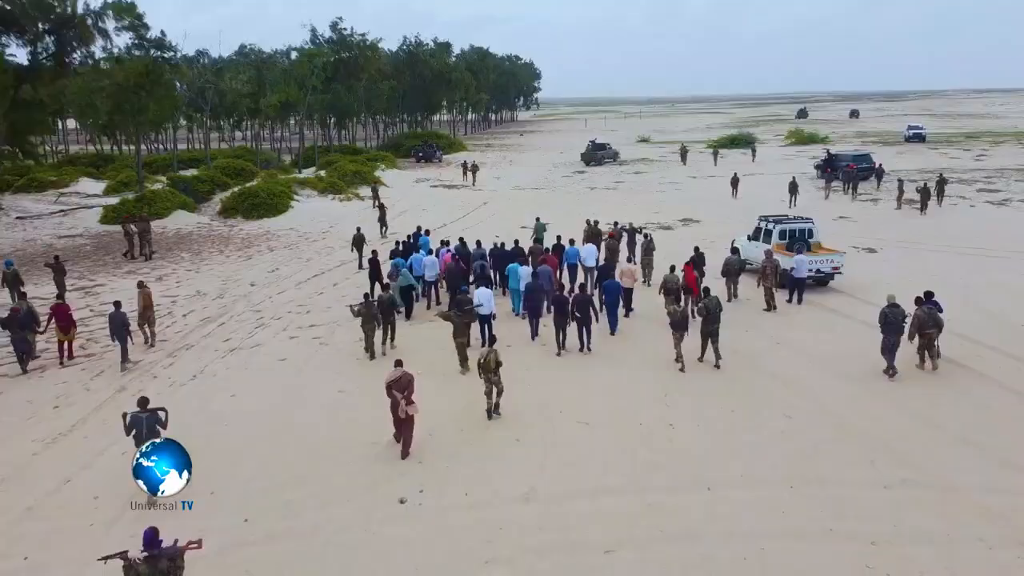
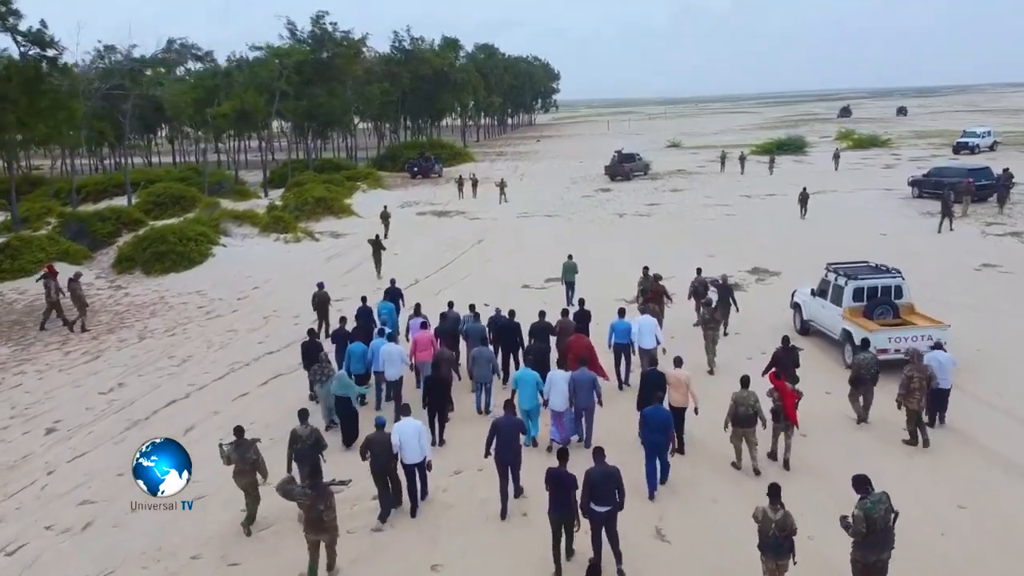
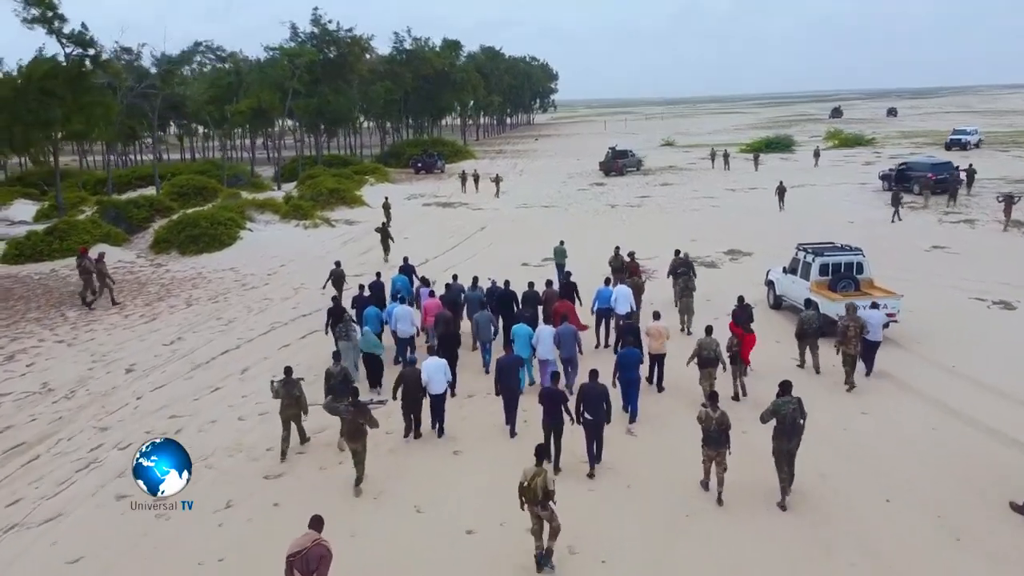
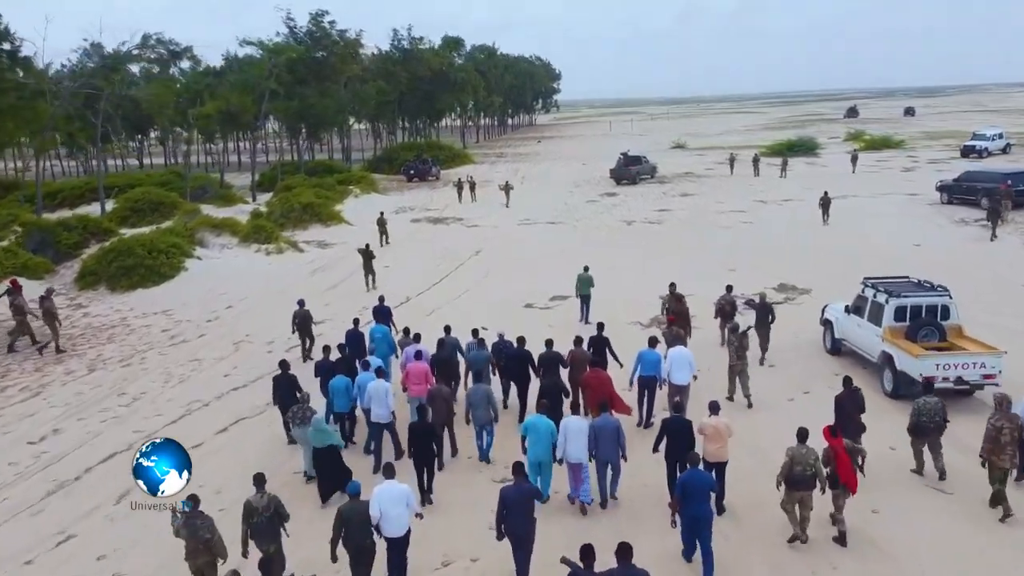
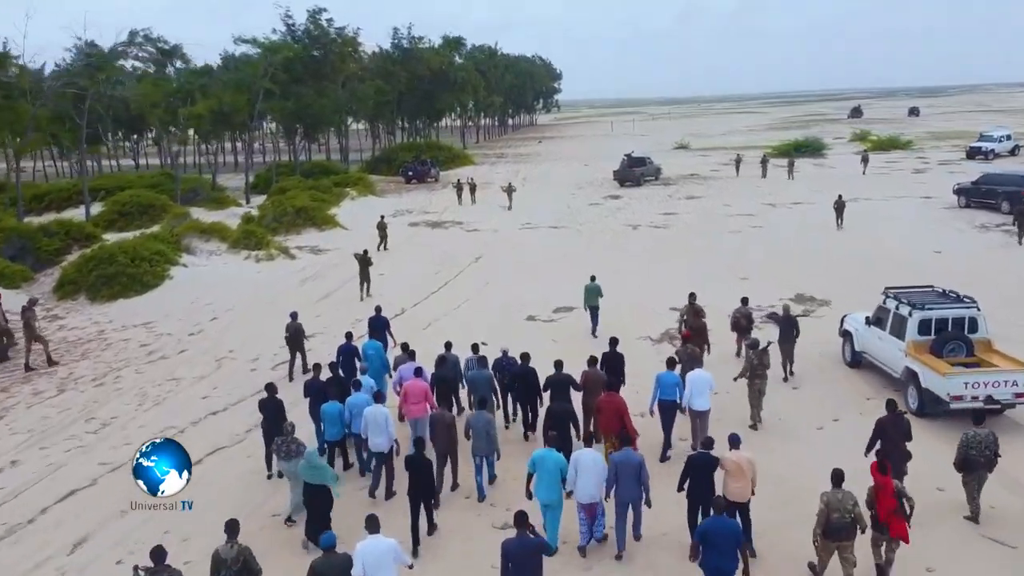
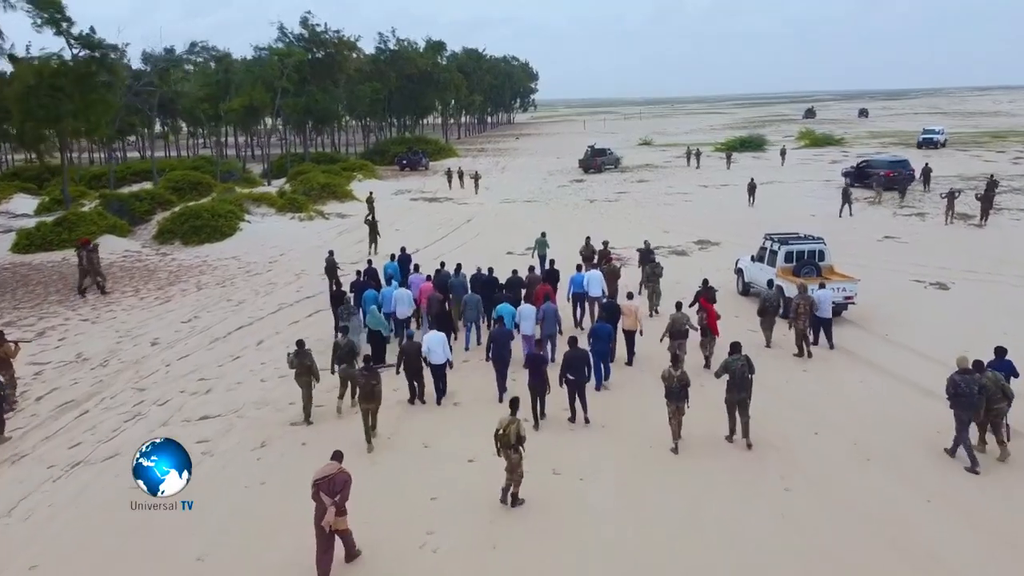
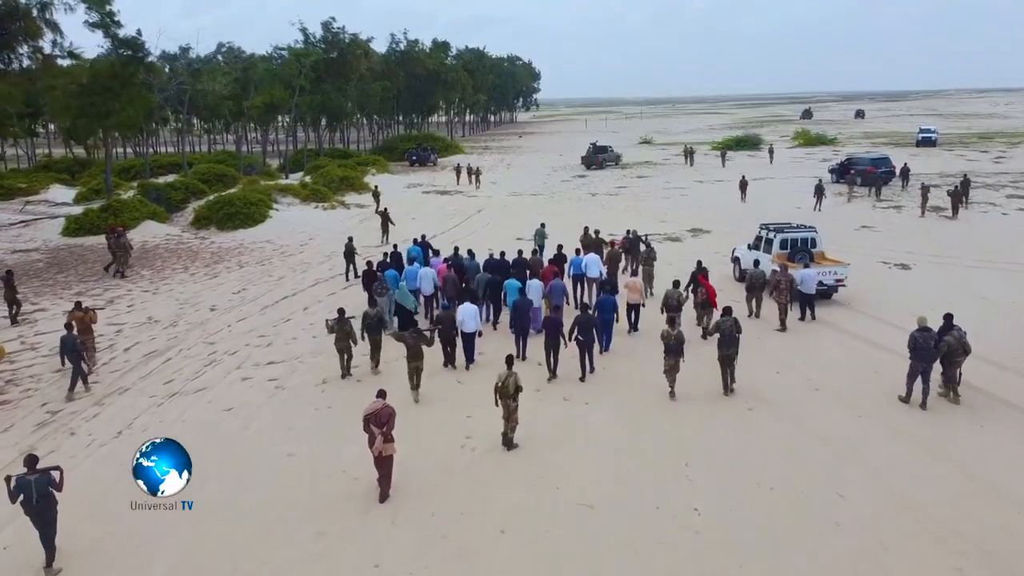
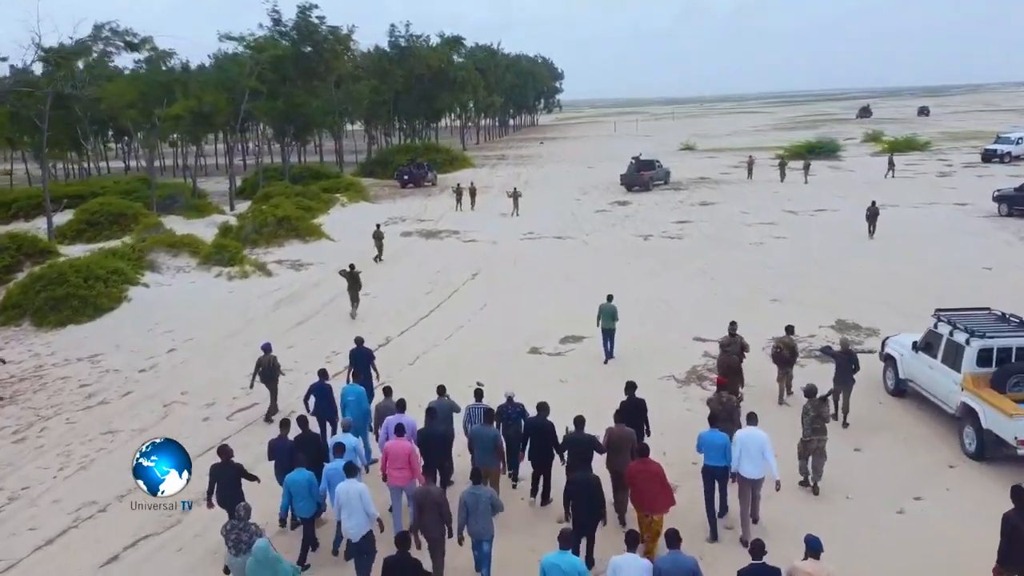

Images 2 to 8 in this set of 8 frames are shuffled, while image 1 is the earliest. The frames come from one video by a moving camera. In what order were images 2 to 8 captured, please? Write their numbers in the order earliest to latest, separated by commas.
7, 6, 3, 2, 4, 5, 8
